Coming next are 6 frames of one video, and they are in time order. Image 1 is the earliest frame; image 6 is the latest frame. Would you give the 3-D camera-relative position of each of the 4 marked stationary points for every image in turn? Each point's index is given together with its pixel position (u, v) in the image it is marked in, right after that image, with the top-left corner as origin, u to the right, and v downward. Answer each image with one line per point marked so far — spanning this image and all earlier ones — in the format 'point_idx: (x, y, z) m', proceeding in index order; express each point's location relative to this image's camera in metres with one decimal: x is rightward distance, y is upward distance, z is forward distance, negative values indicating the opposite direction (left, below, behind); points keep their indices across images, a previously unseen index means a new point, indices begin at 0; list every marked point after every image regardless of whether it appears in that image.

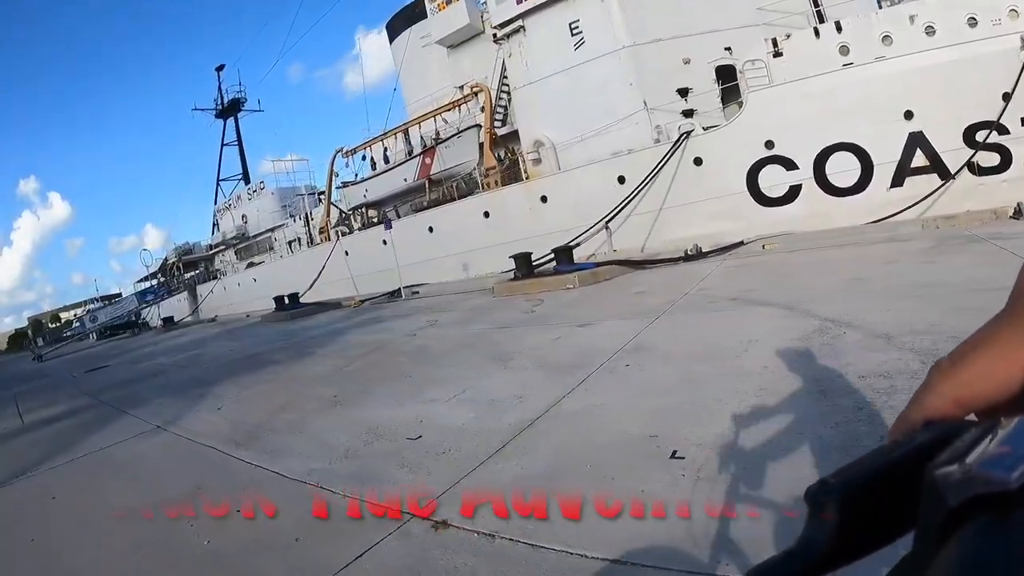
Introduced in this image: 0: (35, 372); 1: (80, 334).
0: (-13.4, -2.4, +11.2) m
1: (-15.5, -1.6, +14.2) m
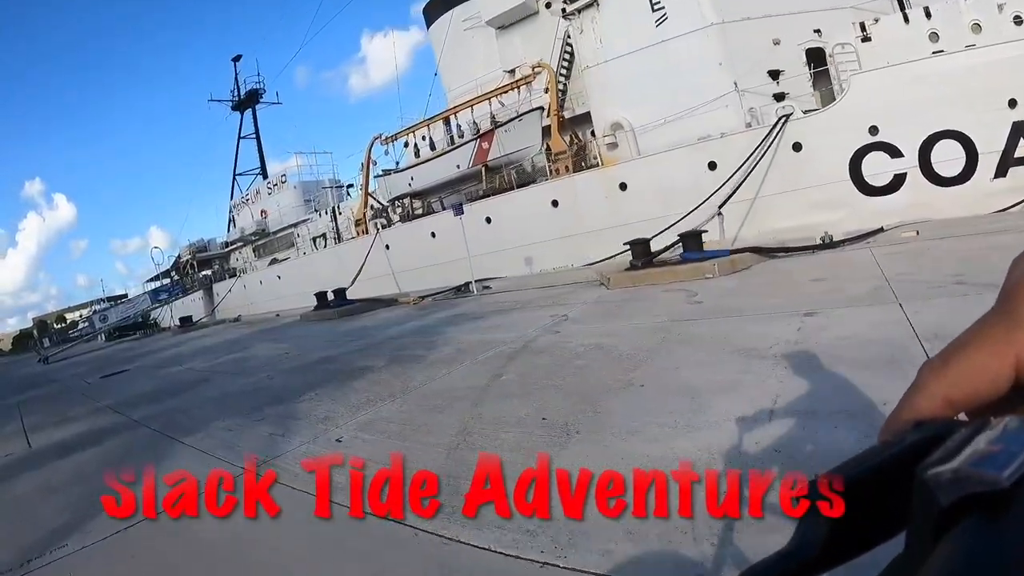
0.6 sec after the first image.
0: (-12.5, -2.3, +10.5) m
1: (-14.5, -1.6, +13.5) m
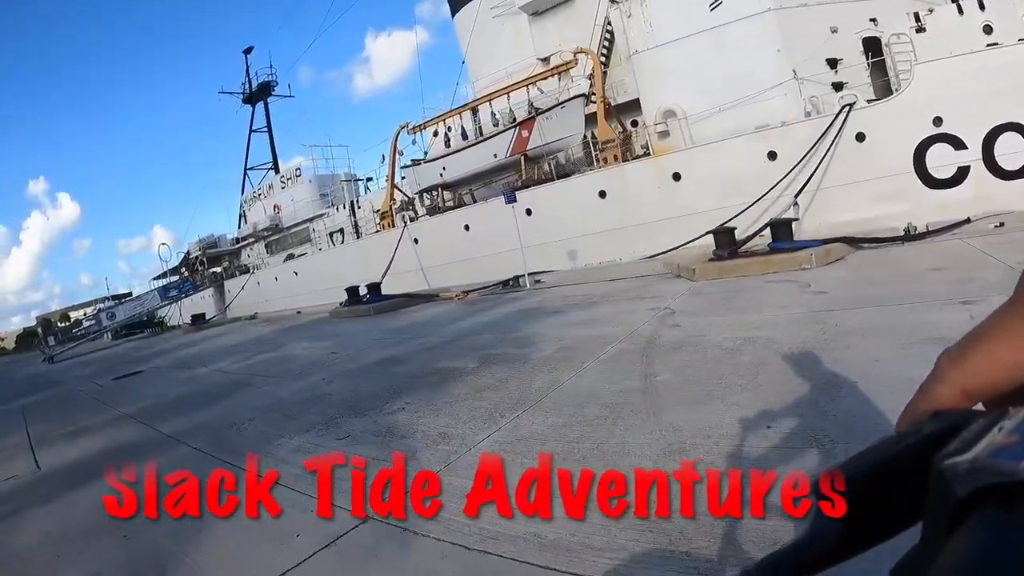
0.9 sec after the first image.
0: (-12.0, -2.3, +10.2) m
1: (-14.0, -1.5, +13.2) m
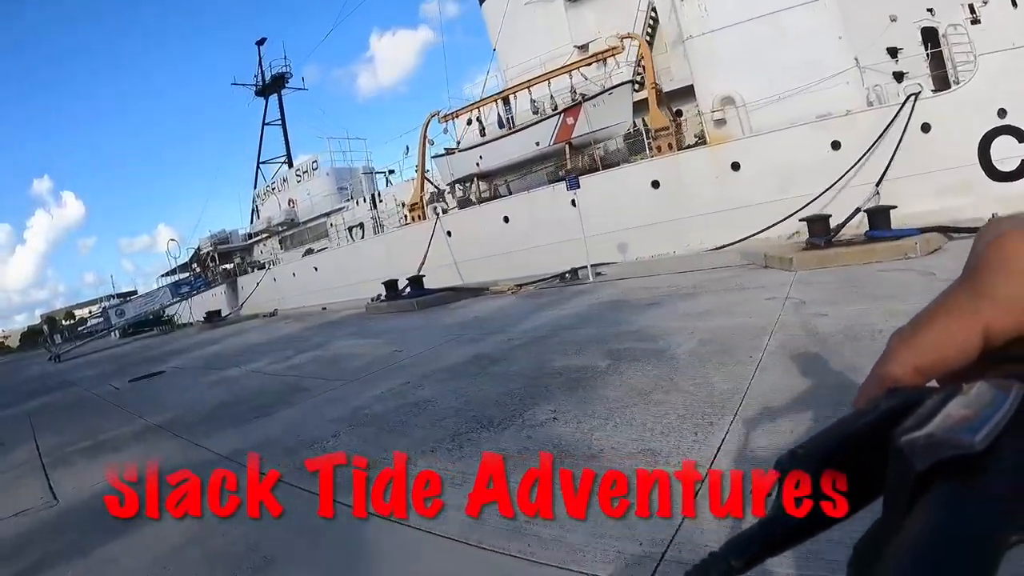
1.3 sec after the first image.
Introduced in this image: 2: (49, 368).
0: (-11.4, -2.2, +9.9) m
1: (-13.5, -1.4, +12.9) m
2: (-13.0, -2.2, +11.0) m
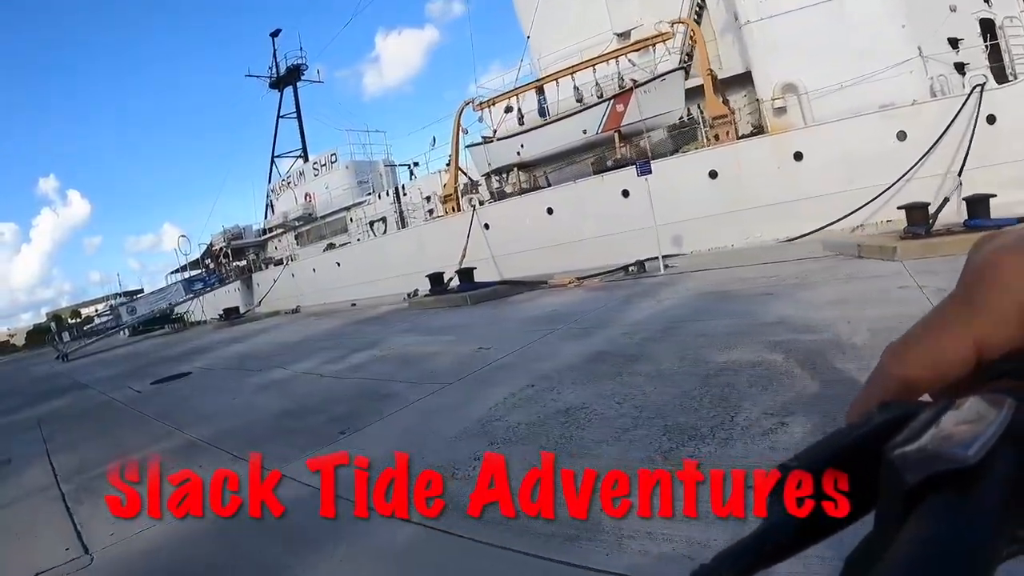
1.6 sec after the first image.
0: (-10.9, -2.1, +9.7) m
1: (-13.0, -1.3, +12.7) m
2: (-12.4, -2.2, +10.7) m
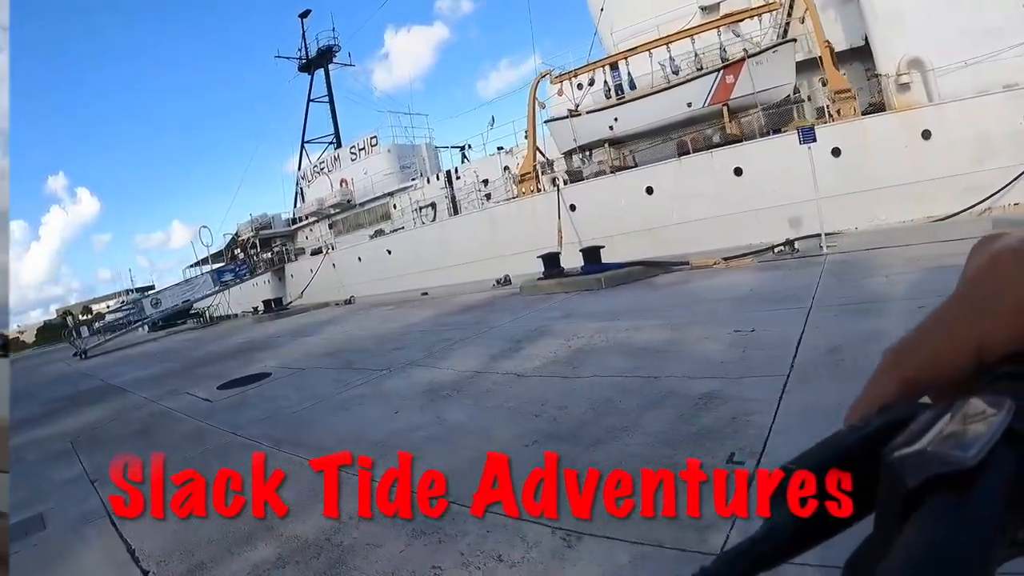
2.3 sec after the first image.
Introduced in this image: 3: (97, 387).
0: (-9.8, -1.9, +9.3) m
1: (-11.9, -1.1, +12.3) m
2: (-11.4, -2.0, +10.4) m
3: (-8.8, -2.0, +8.2) m
